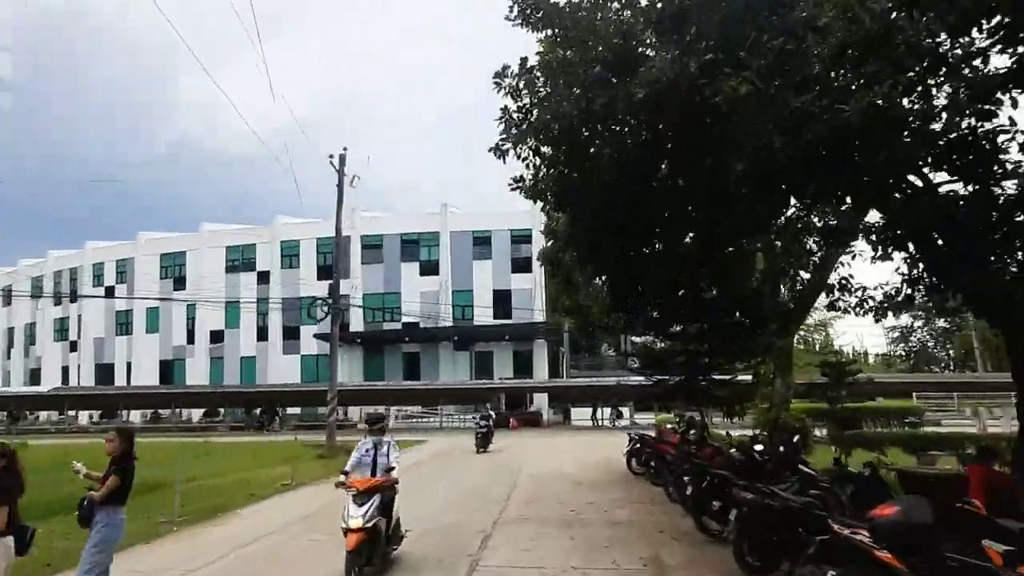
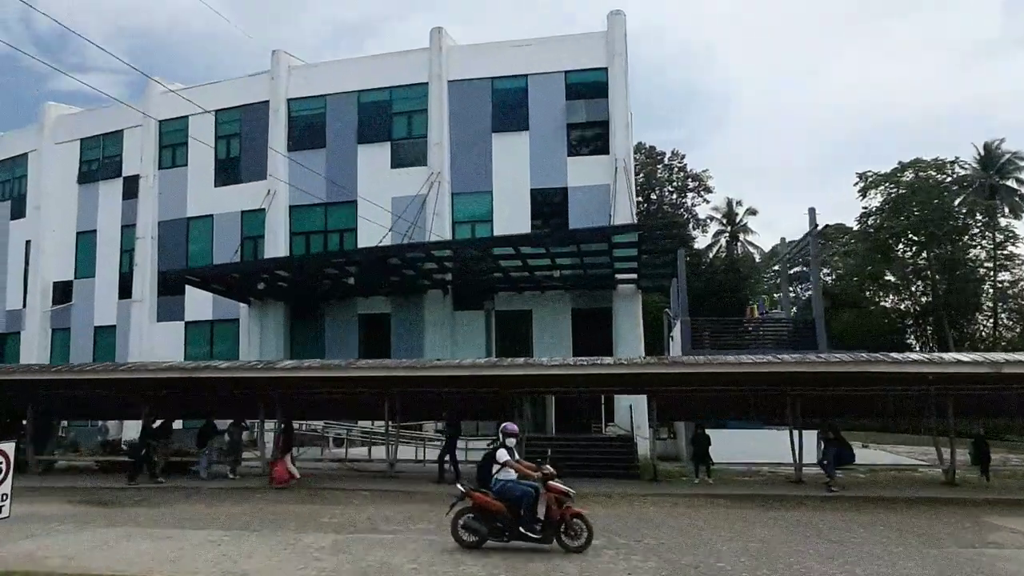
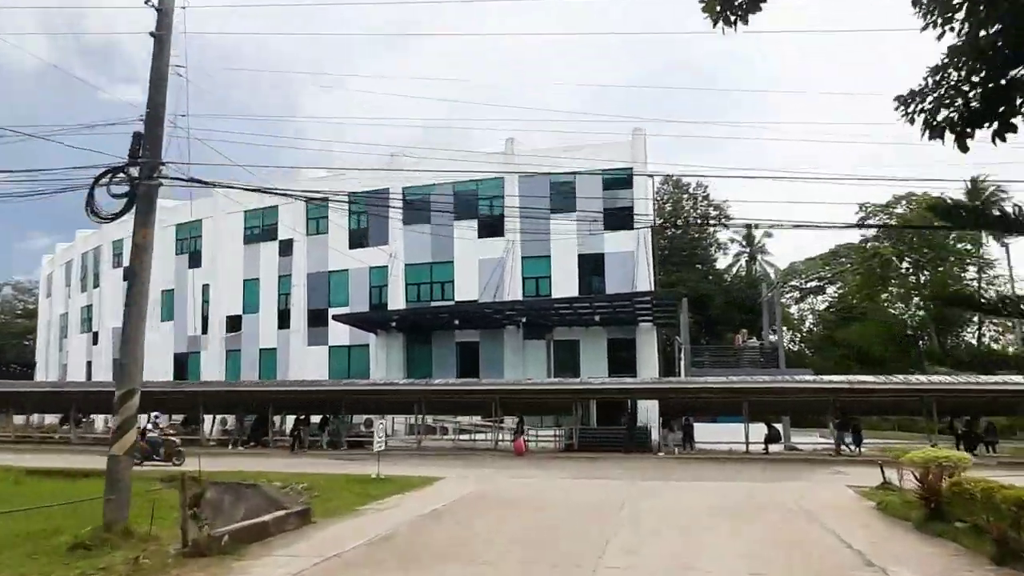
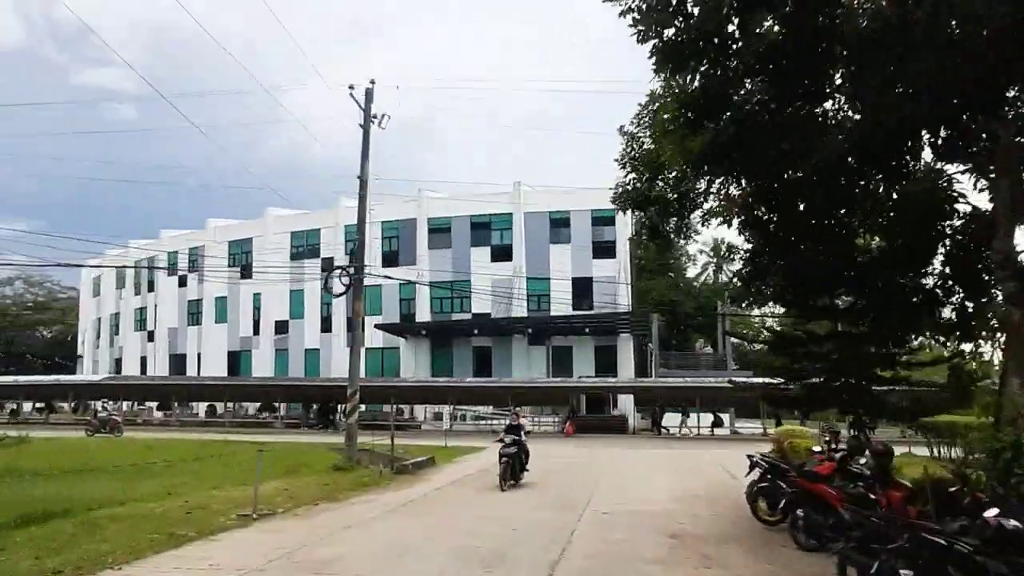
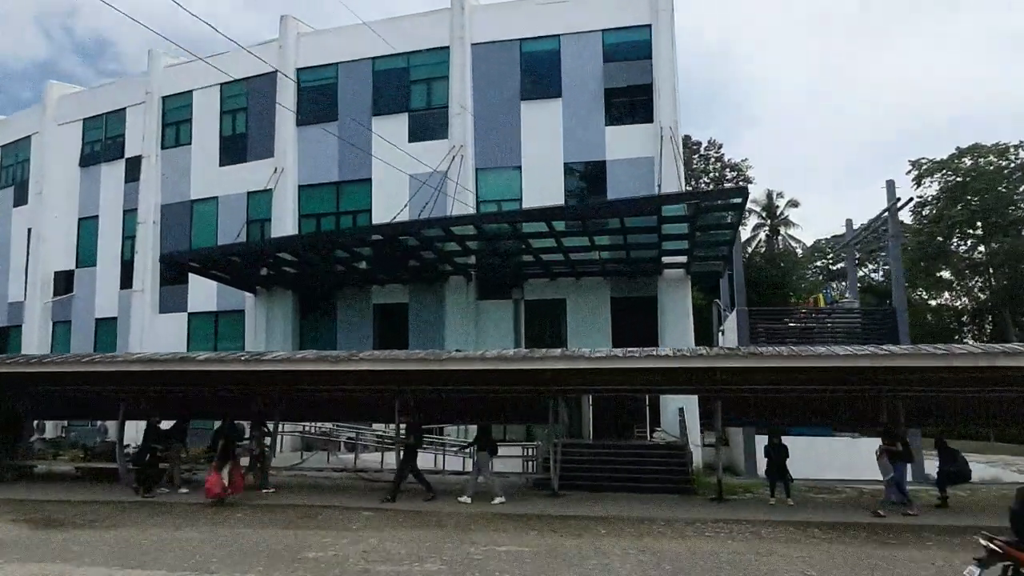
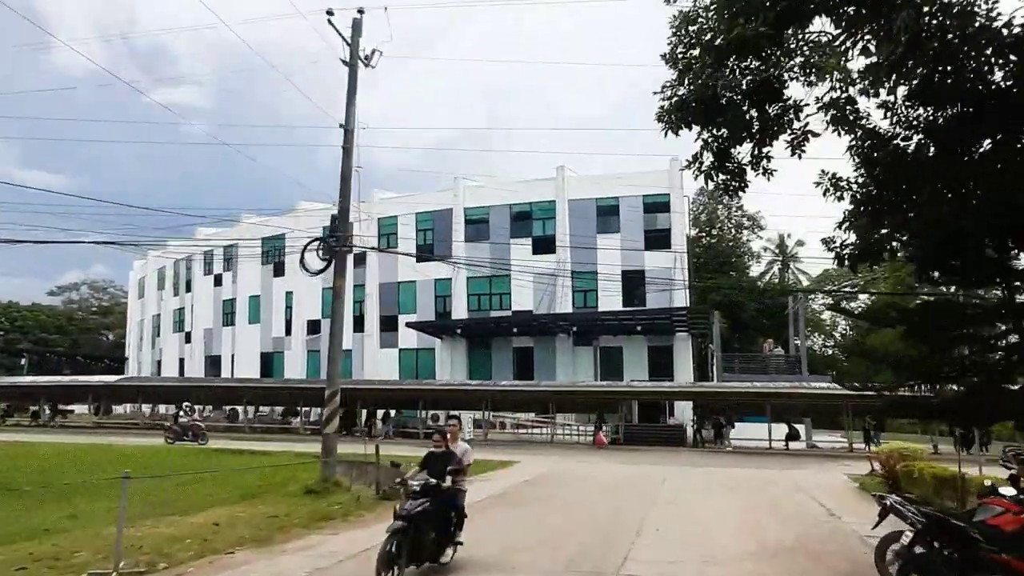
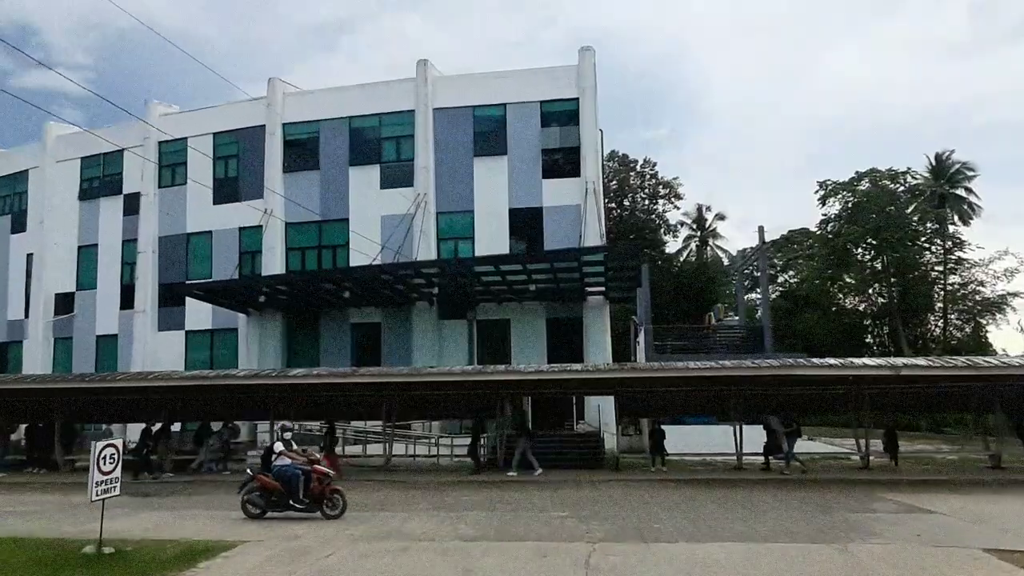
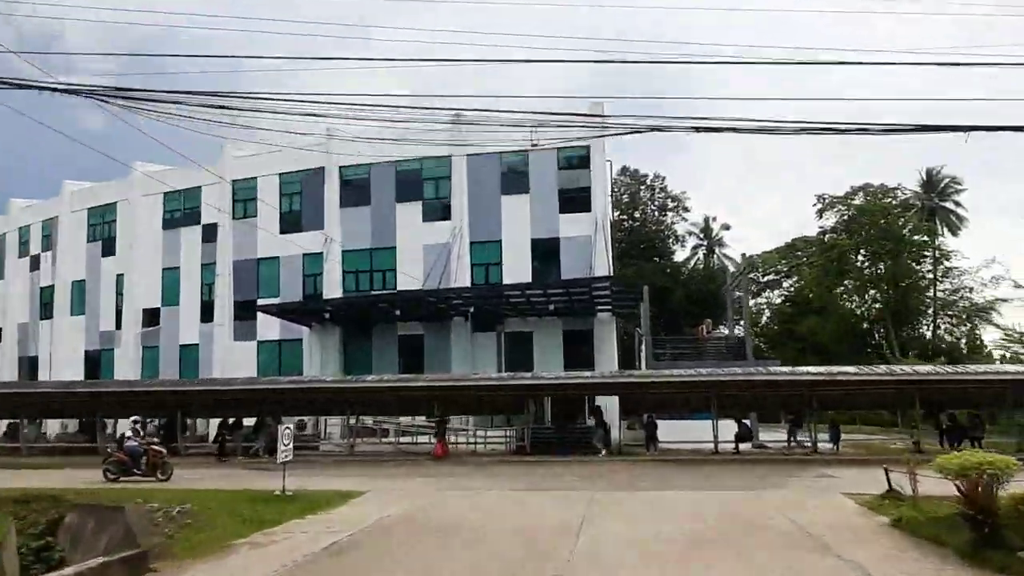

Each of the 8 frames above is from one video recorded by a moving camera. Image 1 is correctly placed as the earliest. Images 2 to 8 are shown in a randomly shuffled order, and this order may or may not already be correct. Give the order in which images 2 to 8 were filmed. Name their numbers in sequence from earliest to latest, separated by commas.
4, 6, 3, 8, 7, 2, 5
